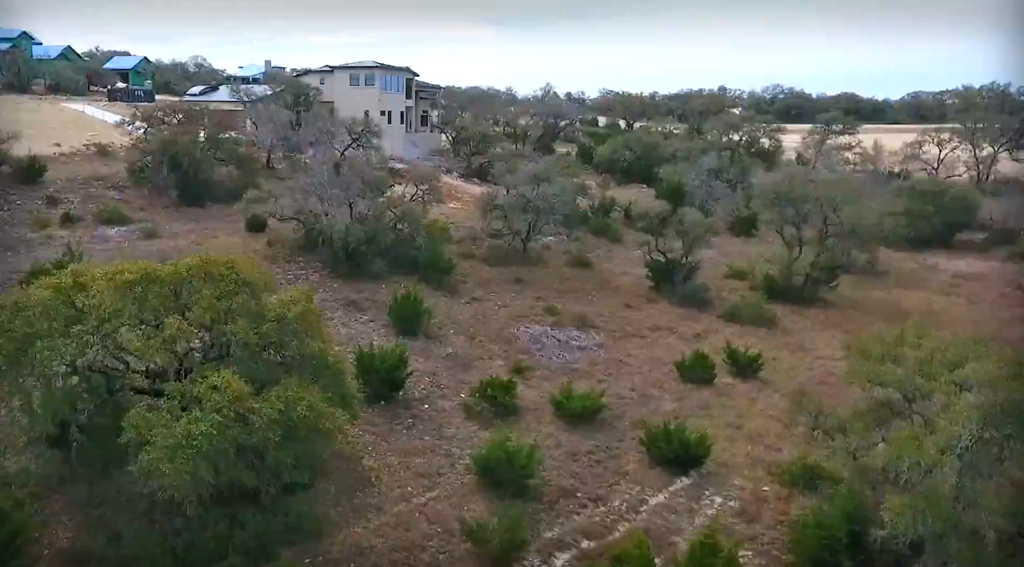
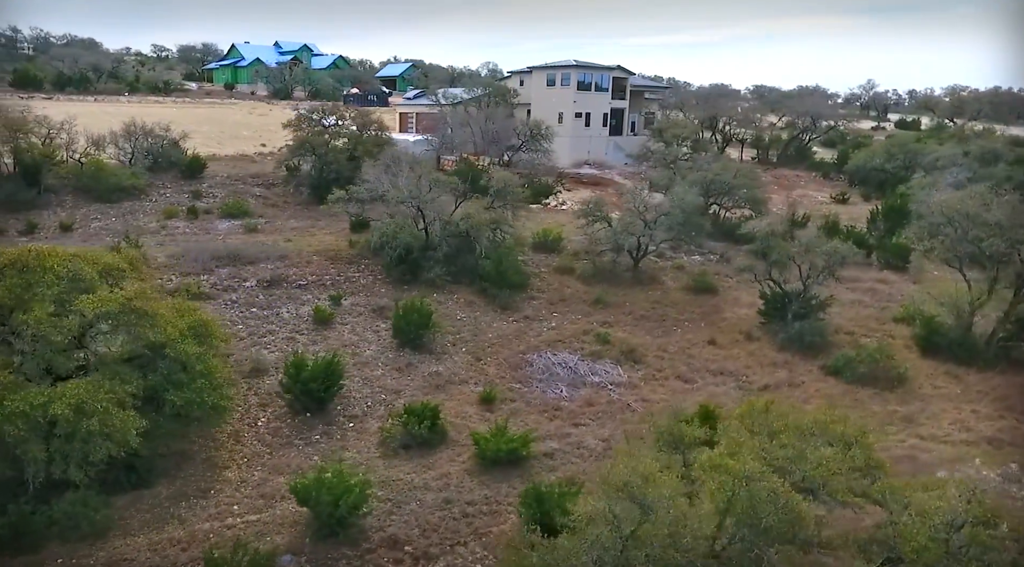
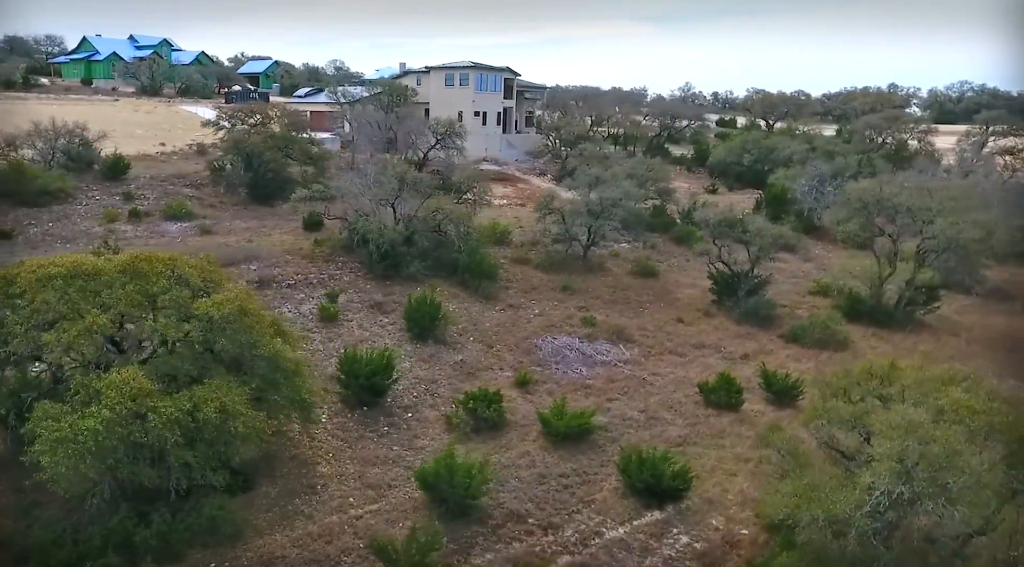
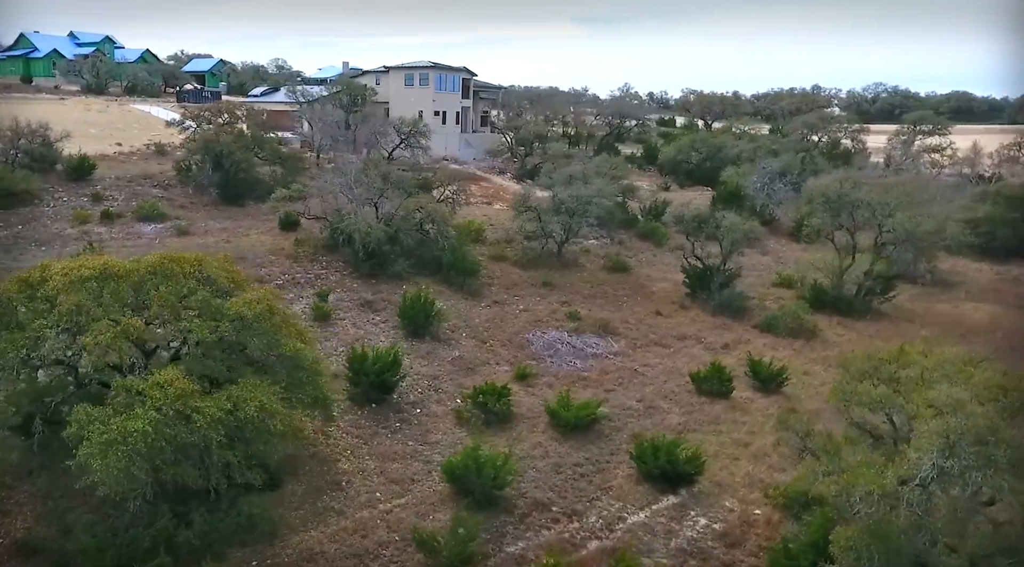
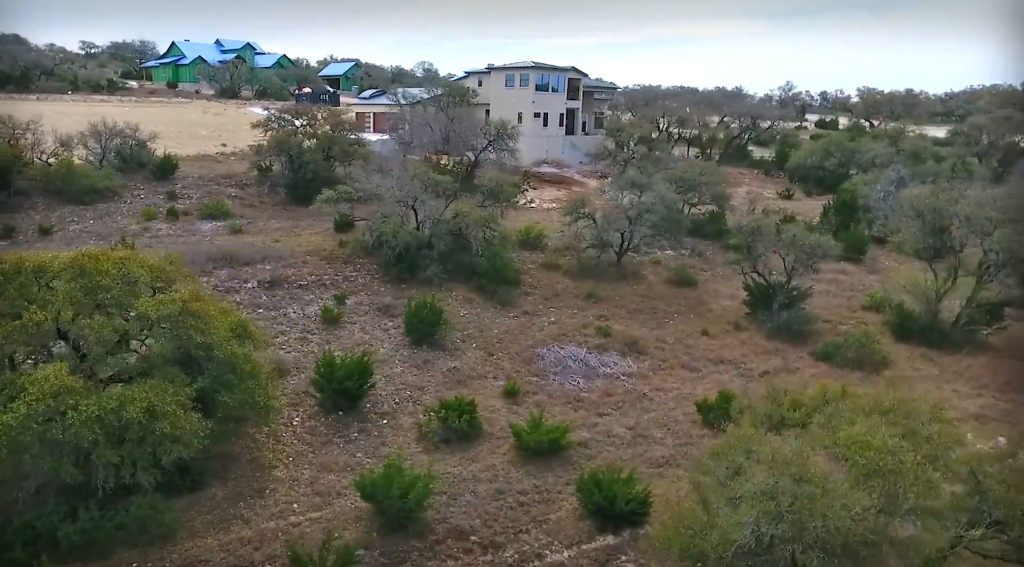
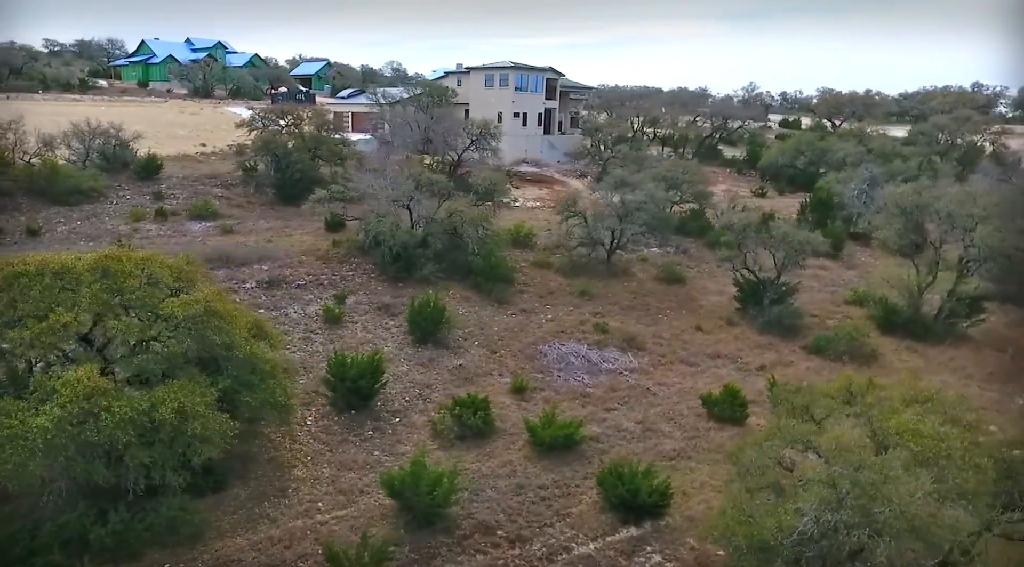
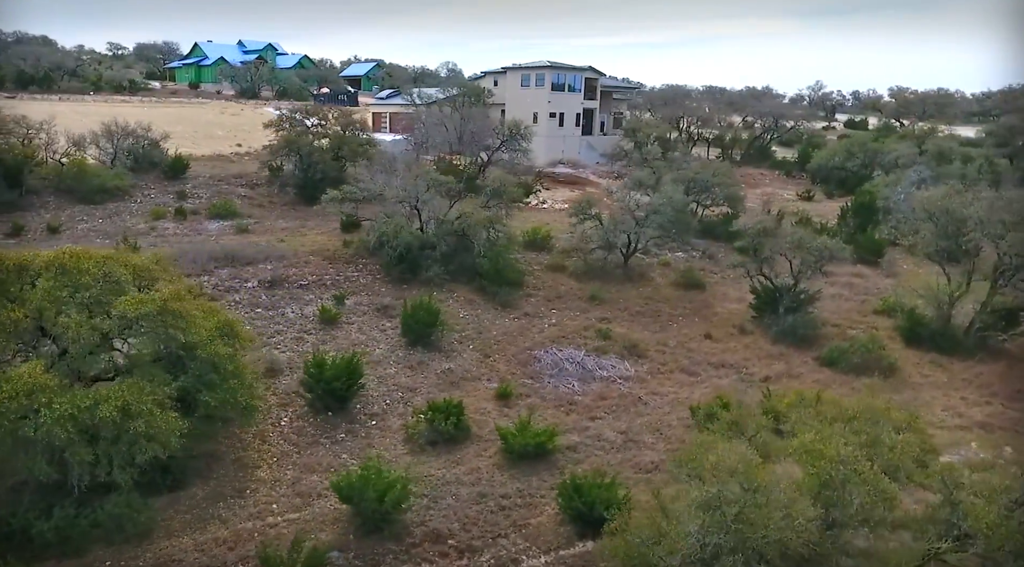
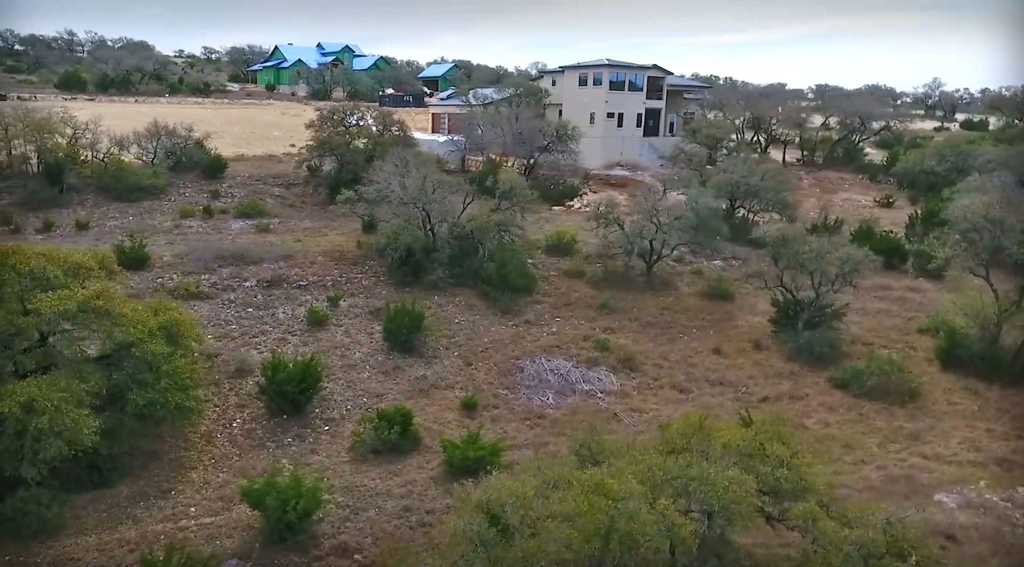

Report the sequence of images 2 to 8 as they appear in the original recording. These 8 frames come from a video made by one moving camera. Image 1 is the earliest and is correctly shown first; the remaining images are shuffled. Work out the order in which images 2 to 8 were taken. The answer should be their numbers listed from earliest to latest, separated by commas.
4, 3, 6, 5, 7, 2, 8
